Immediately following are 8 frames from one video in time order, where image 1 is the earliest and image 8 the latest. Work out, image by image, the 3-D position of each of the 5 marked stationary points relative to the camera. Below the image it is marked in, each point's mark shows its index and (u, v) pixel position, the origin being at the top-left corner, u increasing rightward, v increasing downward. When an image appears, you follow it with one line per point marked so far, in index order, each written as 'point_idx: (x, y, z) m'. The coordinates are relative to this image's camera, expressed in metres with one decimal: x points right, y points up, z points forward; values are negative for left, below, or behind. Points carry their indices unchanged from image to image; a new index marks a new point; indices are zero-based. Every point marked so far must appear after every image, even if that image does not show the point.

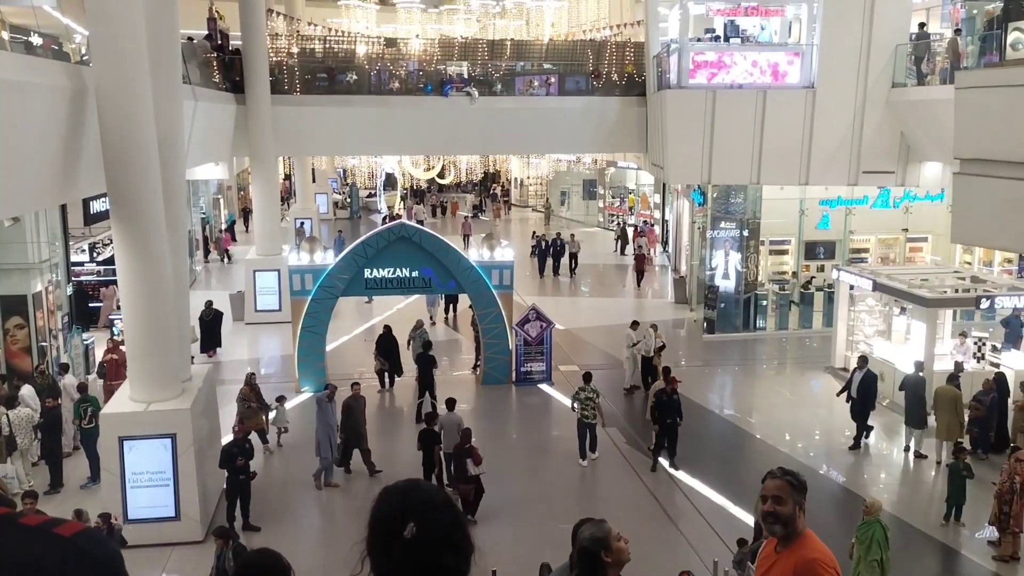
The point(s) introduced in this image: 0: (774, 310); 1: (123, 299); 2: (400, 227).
0: (+5.6, -0.5, +18.7) m
1: (-4.0, -0.1, +9.2) m
2: (-1.8, +1.0, +13.9) m
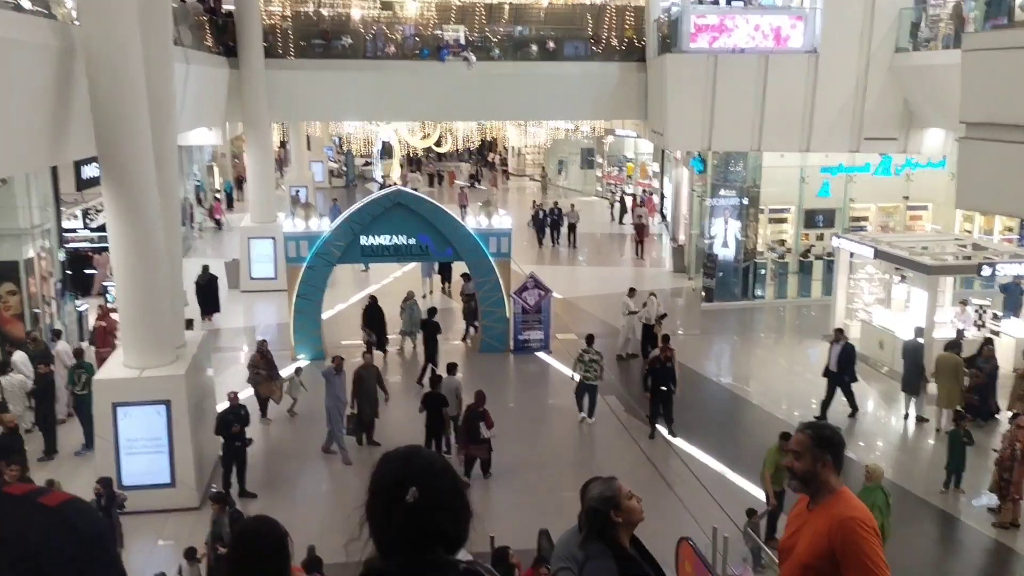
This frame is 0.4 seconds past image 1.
0: (+5.5, +0.2, +18.6) m
1: (-4.0, +0.3, +9.0) m
2: (-1.8, +1.5, +13.7) m
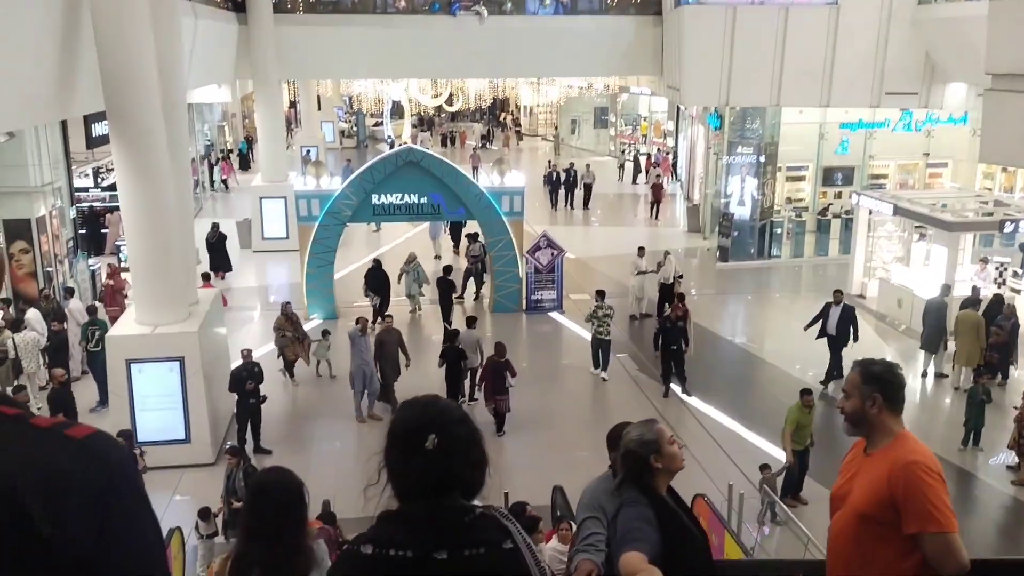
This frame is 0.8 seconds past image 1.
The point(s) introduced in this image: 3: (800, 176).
0: (+5.8, +1.0, +18.4) m
1: (-3.9, +0.7, +9.0) m
2: (-1.6, +2.1, +13.6) m
3: (+6.0, +2.3, +18.6) m
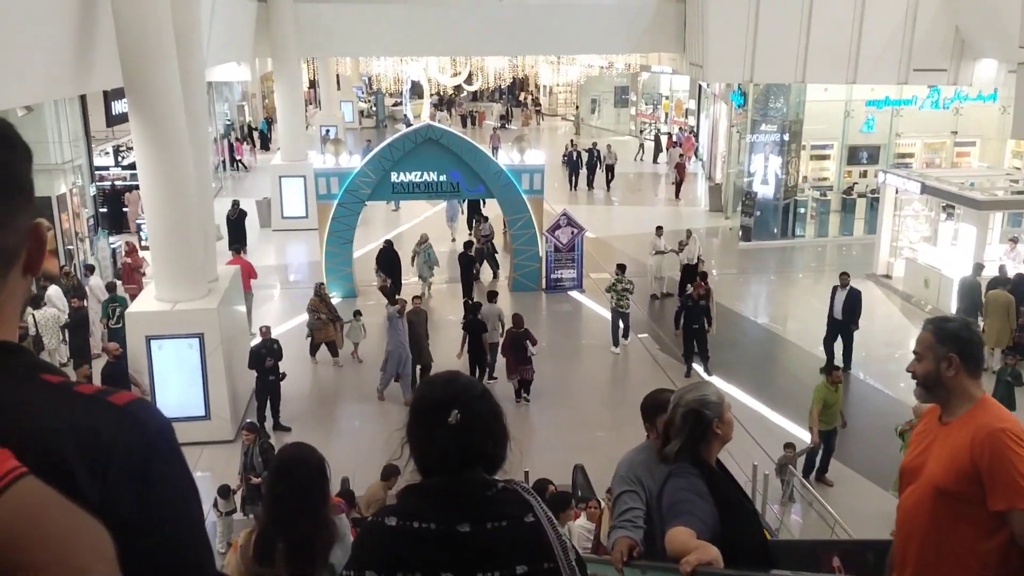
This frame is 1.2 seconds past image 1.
0: (+6.2, +1.4, +18.2) m
1: (-3.7, +0.9, +8.9) m
2: (-1.3, +2.4, +13.5) m
3: (+6.4, +2.7, +18.3) m
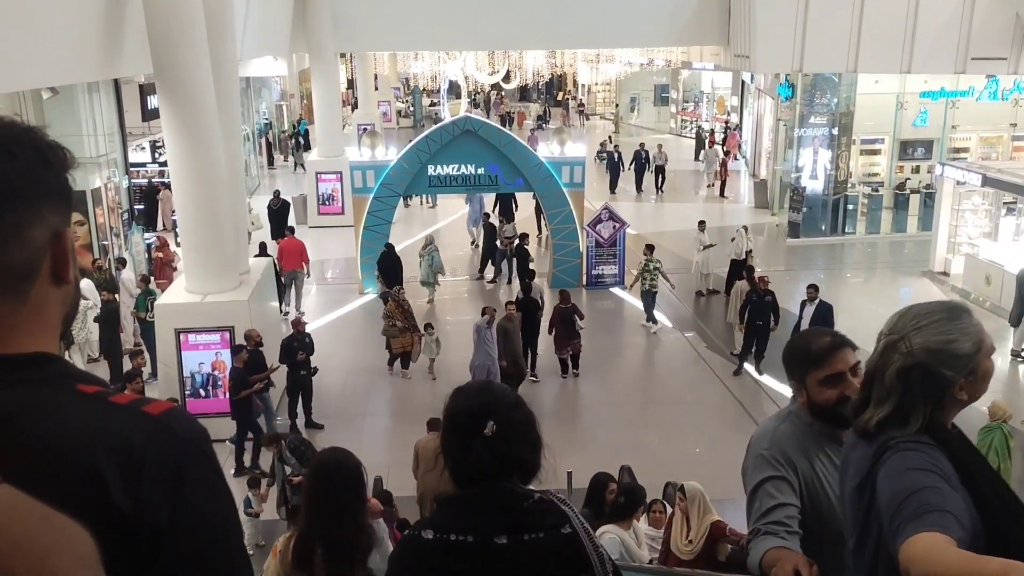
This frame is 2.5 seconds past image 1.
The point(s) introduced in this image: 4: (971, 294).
0: (+7.0, +1.5, +17.5) m
1: (-3.3, +1.0, +8.7) m
2: (-0.7, +2.5, +13.1) m
3: (+7.2, +2.7, +17.6) m
4: (+7.1, -0.1, +13.7) m
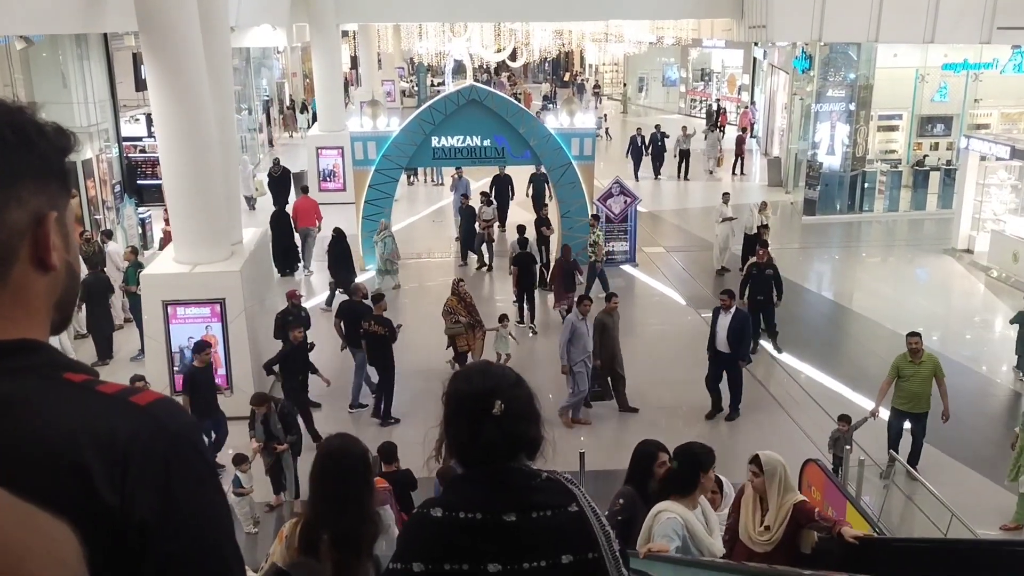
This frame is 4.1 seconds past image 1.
0: (+7.1, +1.8, +17.0) m
1: (-3.2, +1.3, +8.2) m
2: (-0.6, +2.8, +12.6) m
3: (+7.3, +3.1, +17.1) m
4: (+7.2, +0.2, +13.2) m
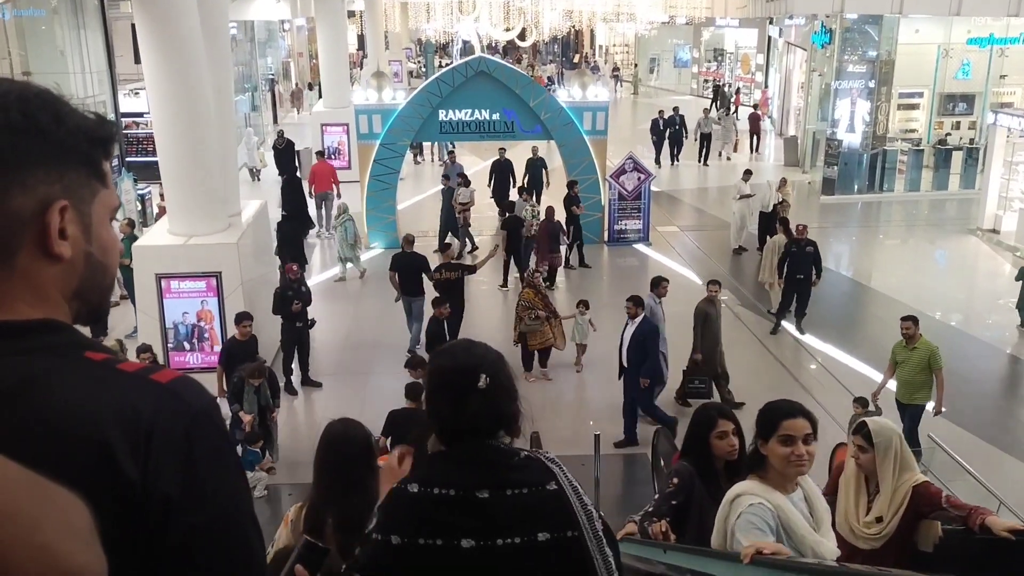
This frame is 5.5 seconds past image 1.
0: (+7.2, +2.2, +16.5) m
1: (-3.1, +1.5, +7.8) m
2: (-0.4, +3.1, +12.1) m
3: (+7.5, +3.4, +16.6) m
4: (+7.3, +0.5, +12.7) m
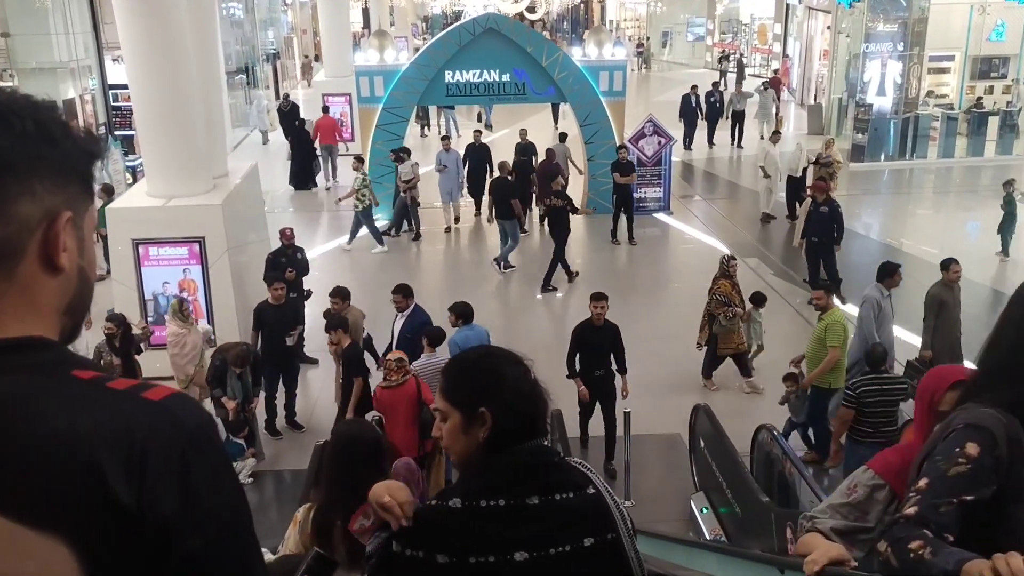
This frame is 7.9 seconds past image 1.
0: (+7.4, +2.7, +15.6) m
1: (-3.0, +1.8, +7.0) m
2: (-0.3, +3.5, +11.4) m
3: (+7.7, +3.9, +15.7) m
4: (+7.5, +0.9, +11.9) m
